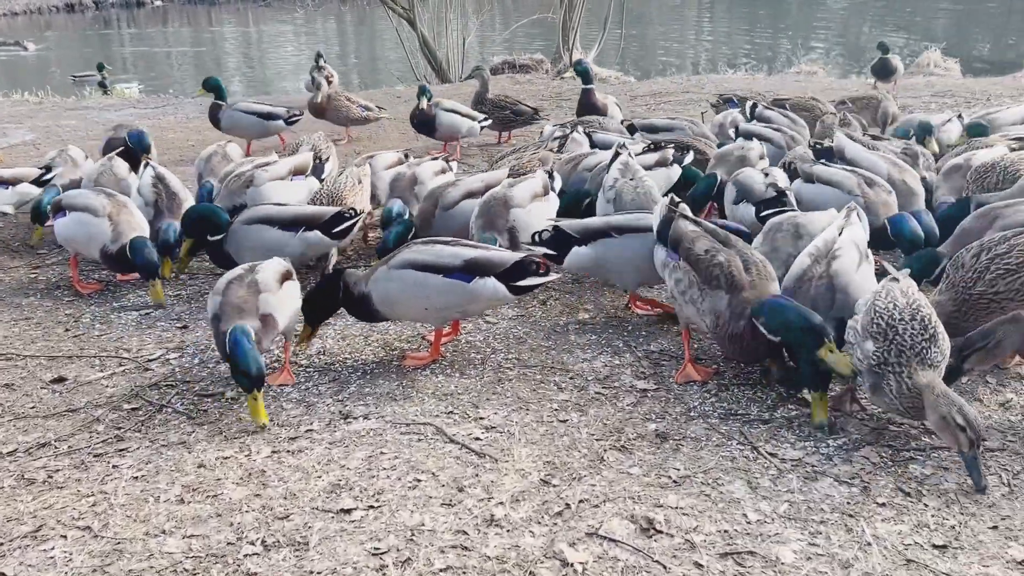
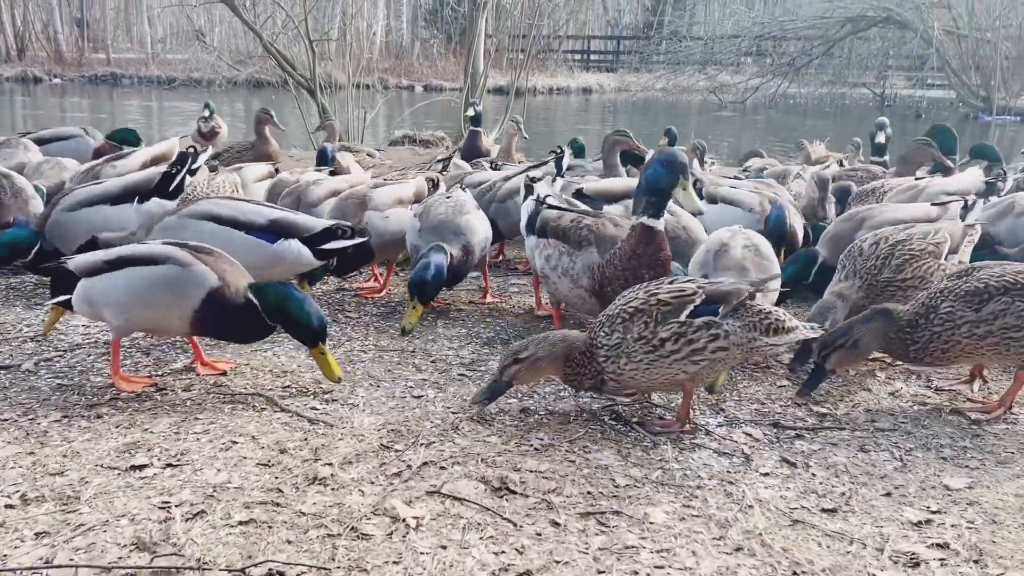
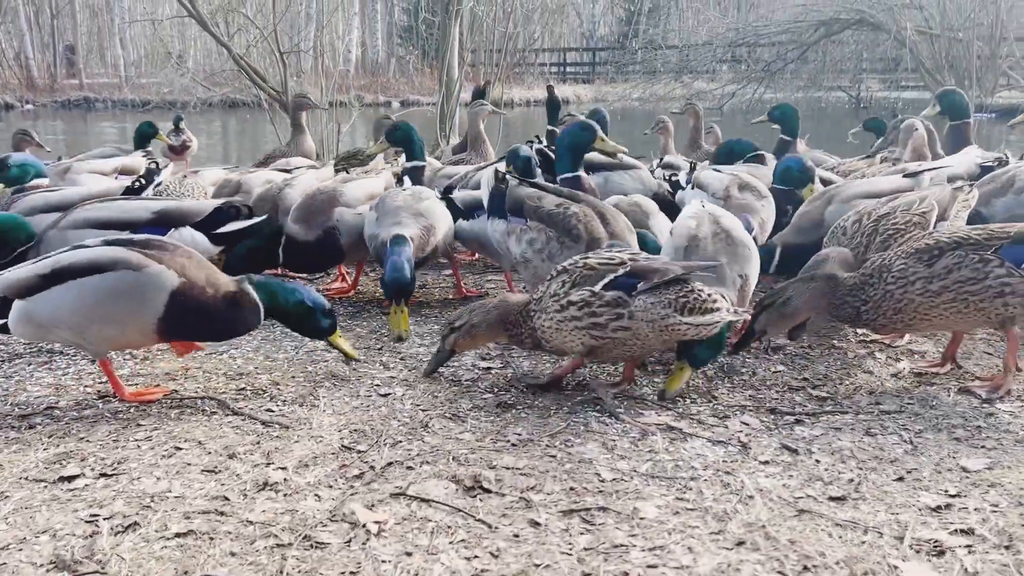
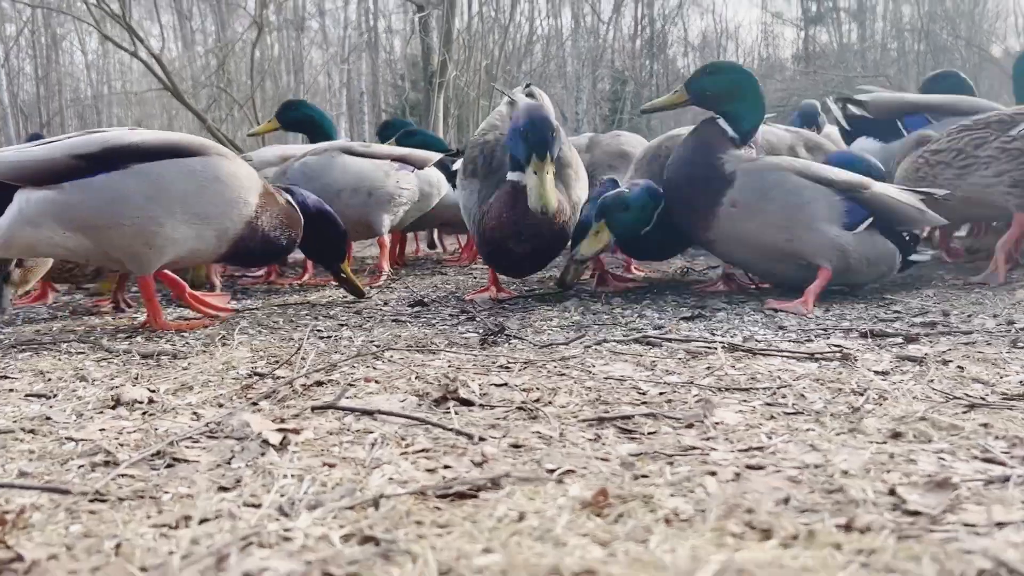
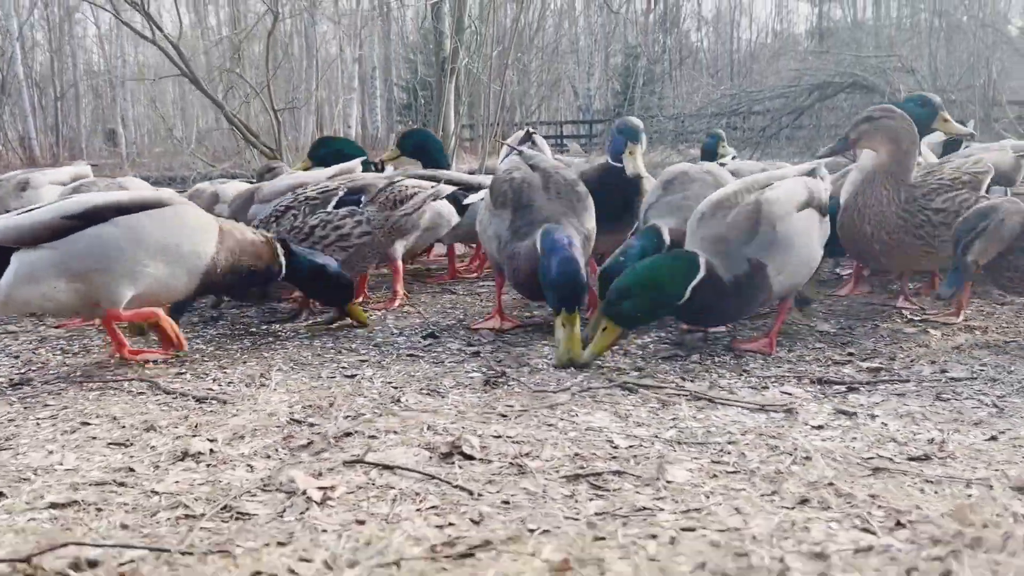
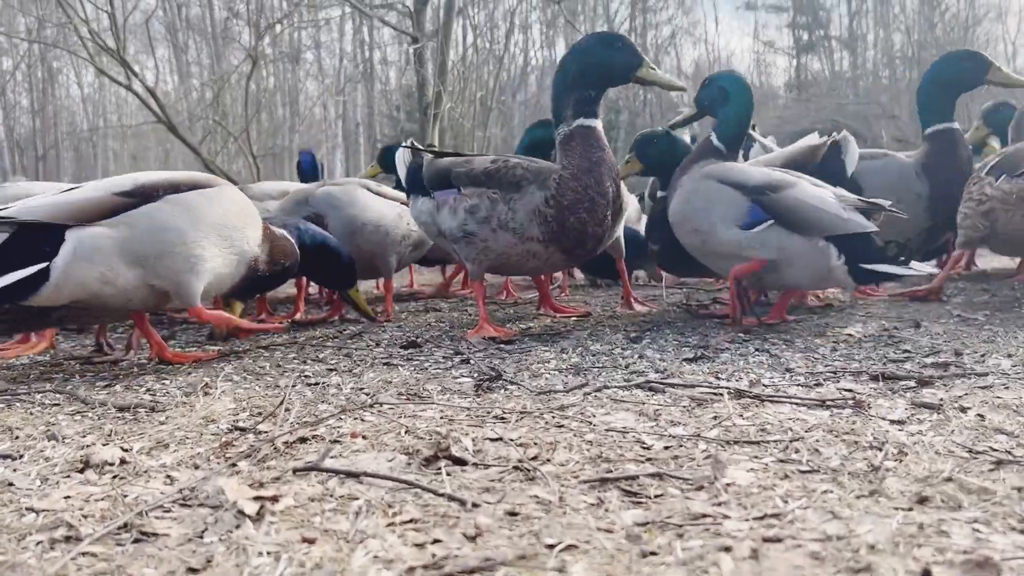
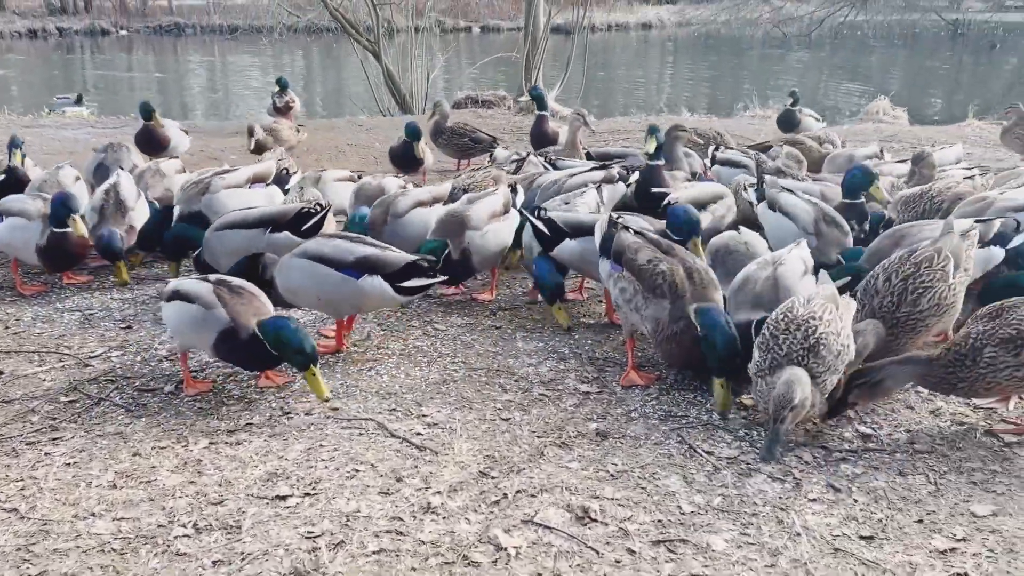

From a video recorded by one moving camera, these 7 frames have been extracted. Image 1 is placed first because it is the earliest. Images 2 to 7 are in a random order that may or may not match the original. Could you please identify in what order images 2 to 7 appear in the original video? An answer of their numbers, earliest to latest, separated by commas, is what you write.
7, 2, 3, 5, 4, 6
